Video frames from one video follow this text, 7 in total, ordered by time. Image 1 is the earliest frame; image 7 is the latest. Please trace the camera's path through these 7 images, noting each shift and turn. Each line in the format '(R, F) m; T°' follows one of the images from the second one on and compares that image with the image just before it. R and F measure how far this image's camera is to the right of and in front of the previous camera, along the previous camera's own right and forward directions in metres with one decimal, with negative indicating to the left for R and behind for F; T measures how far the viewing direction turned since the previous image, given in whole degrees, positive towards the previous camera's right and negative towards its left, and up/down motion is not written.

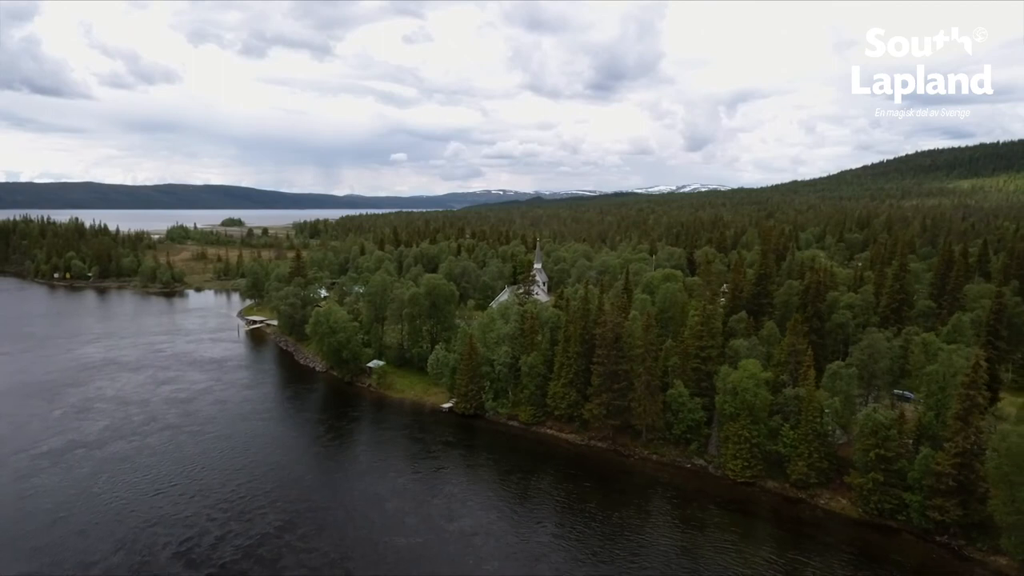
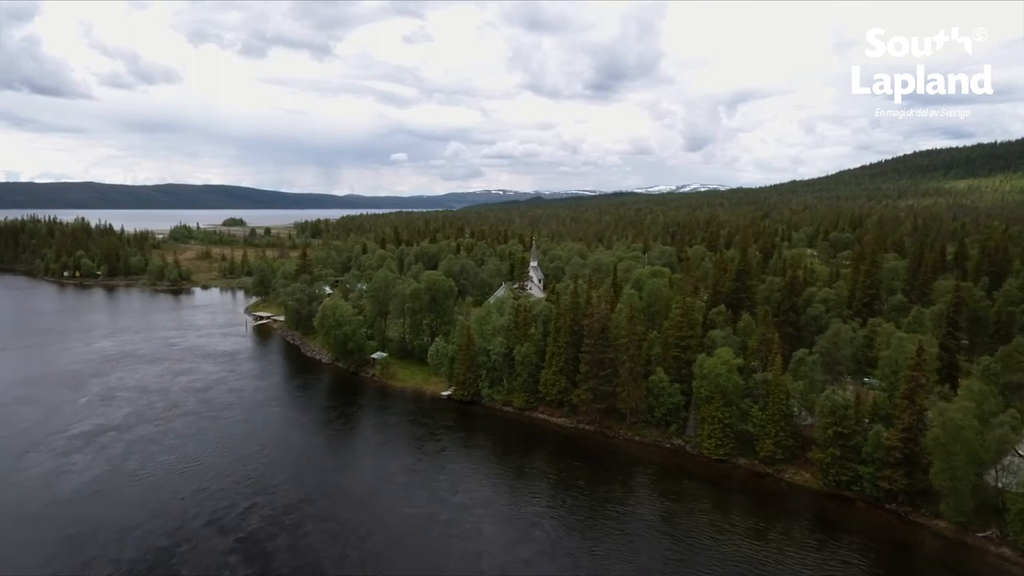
(+0.6, -3.1) m; 0°
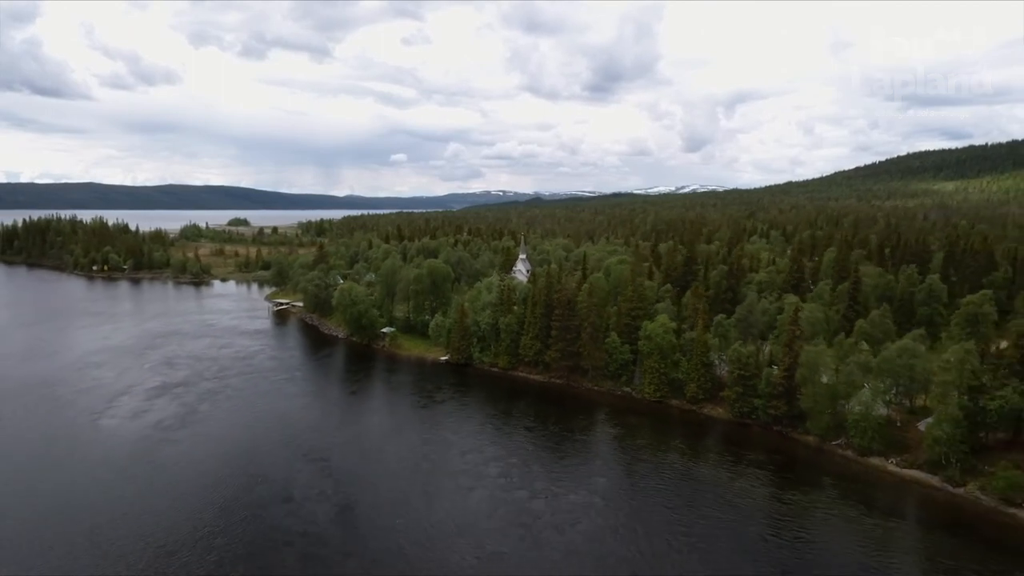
(+1.8, -10.4) m; 0°
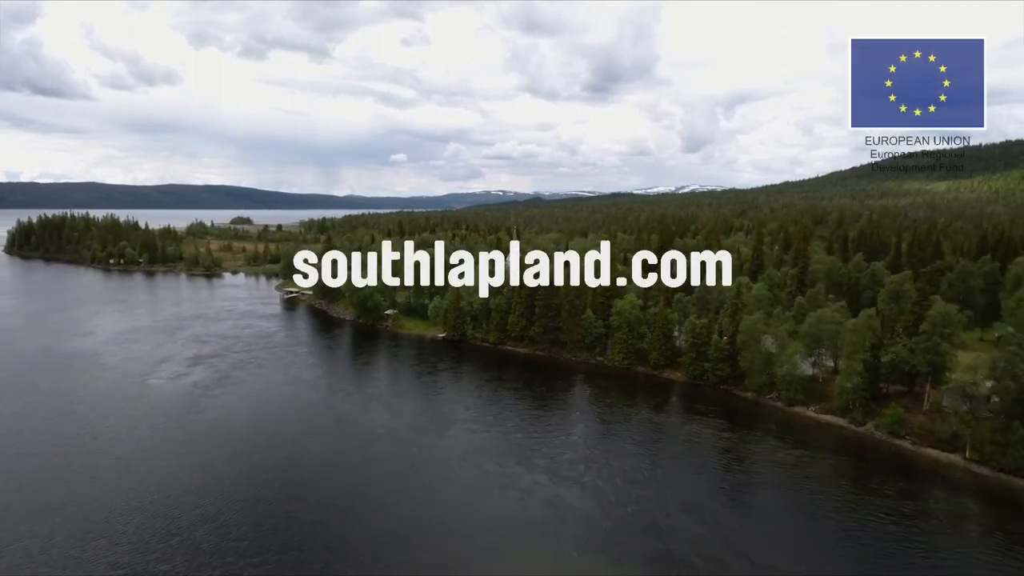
(+1.6, -7.4) m; 0°
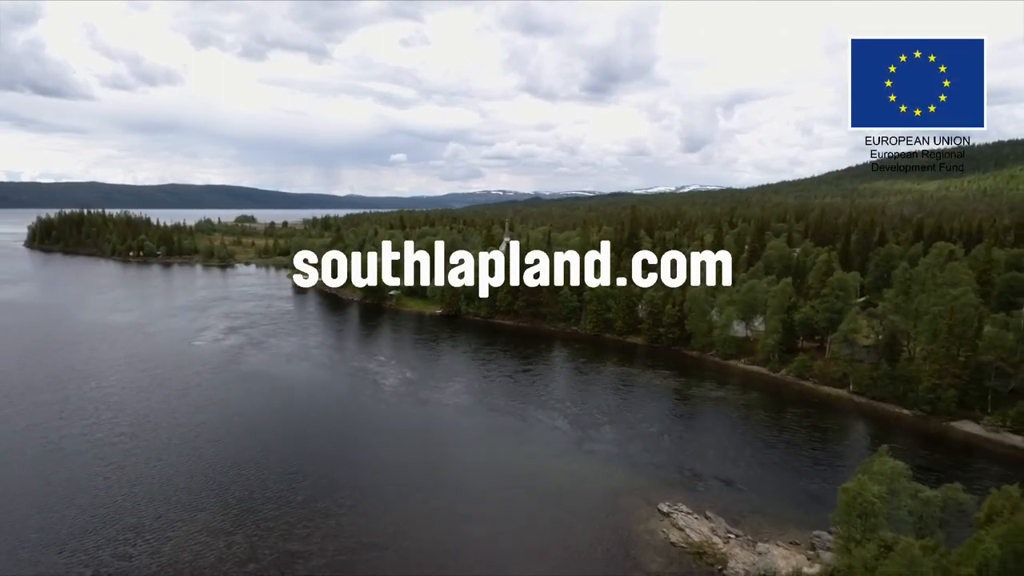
(+2.0, -9.4) m; 0°
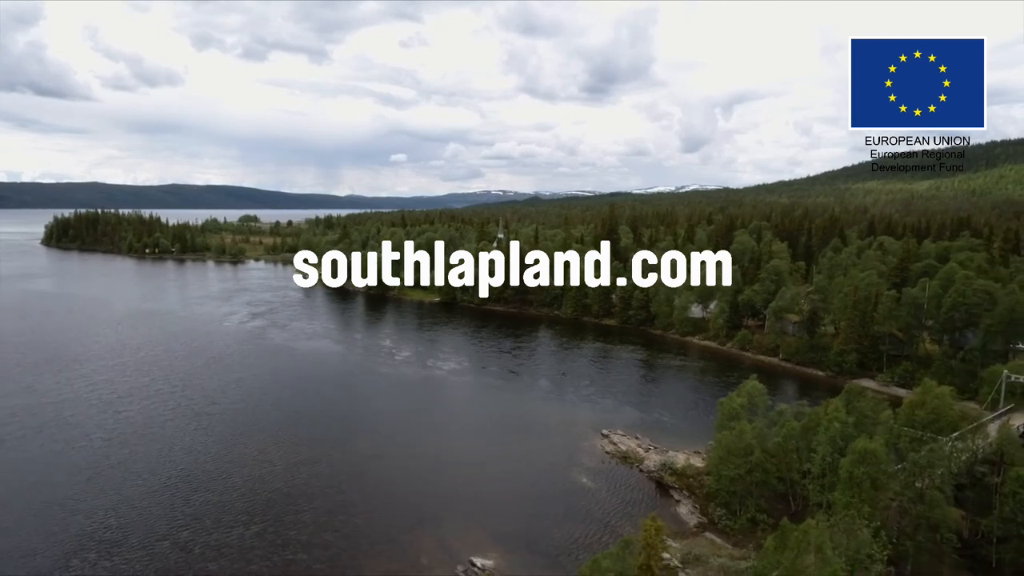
(+1.8, -8.6) m; 0°
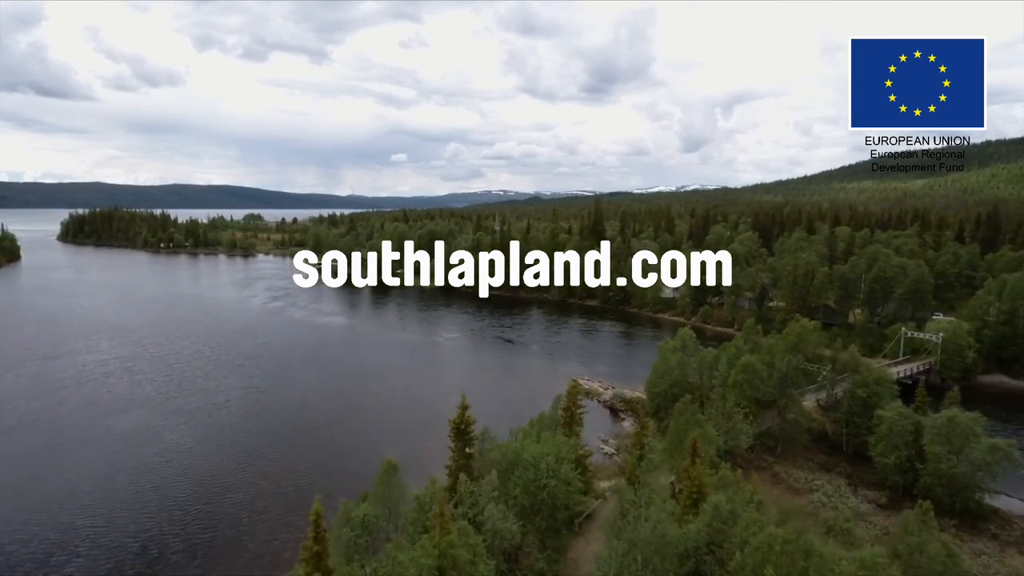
(+1.4, -7.9) m; 0°
